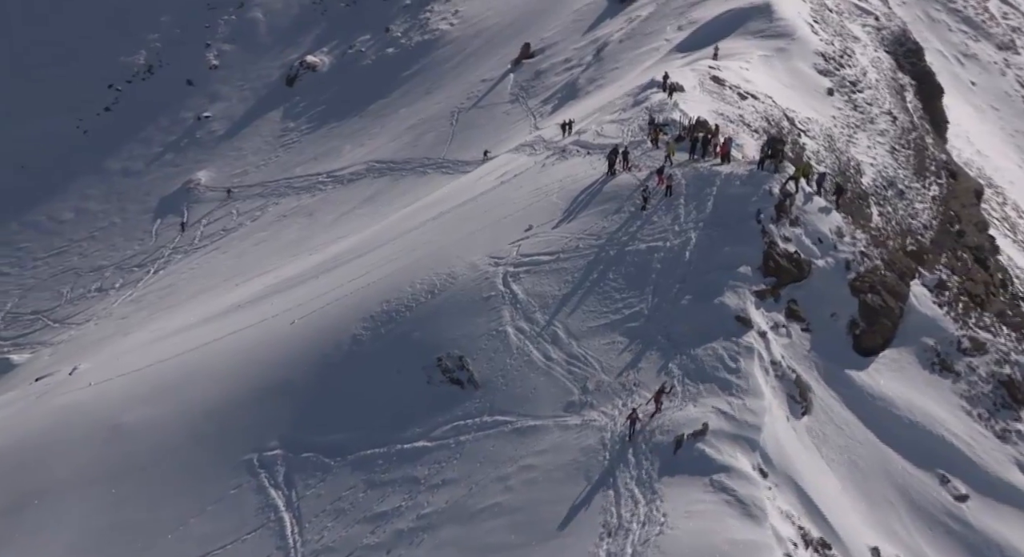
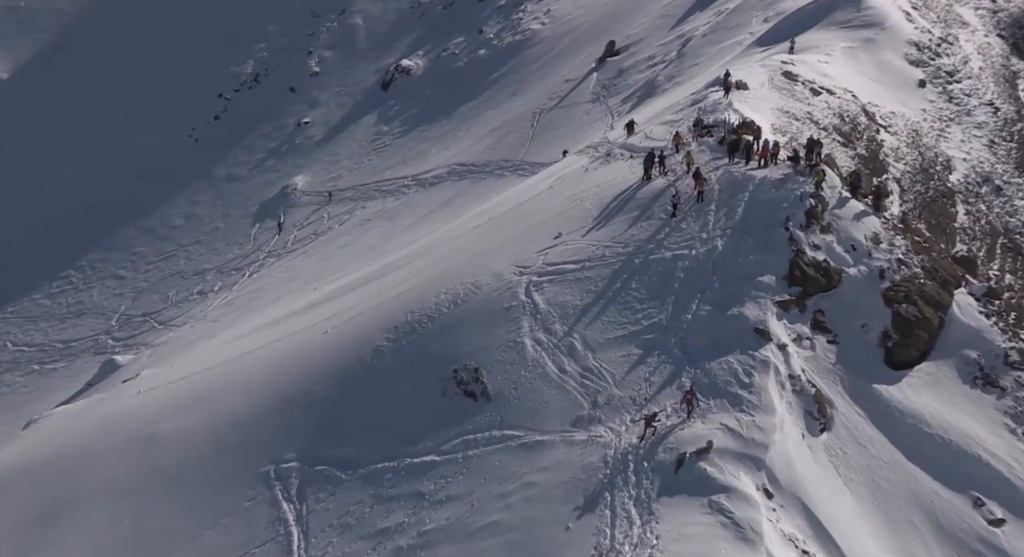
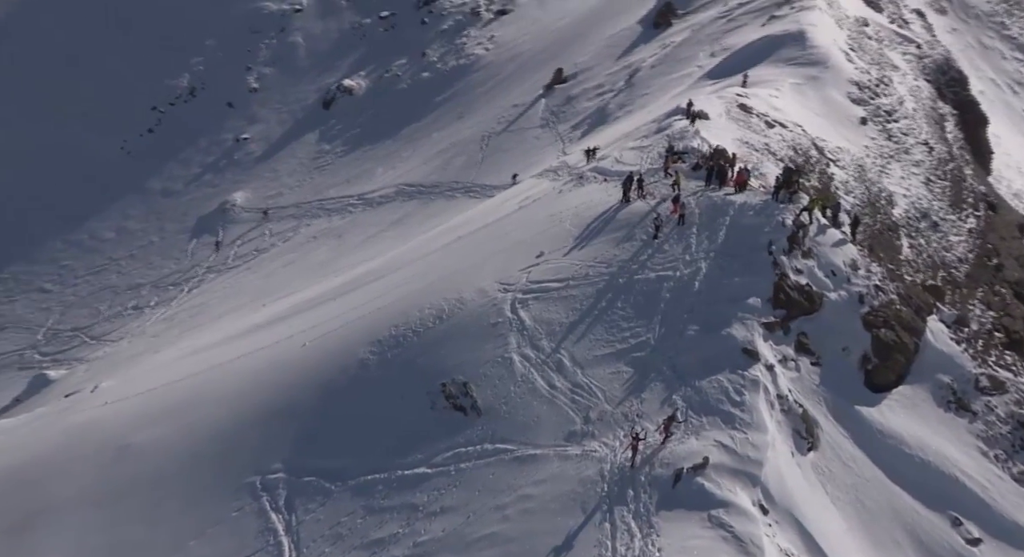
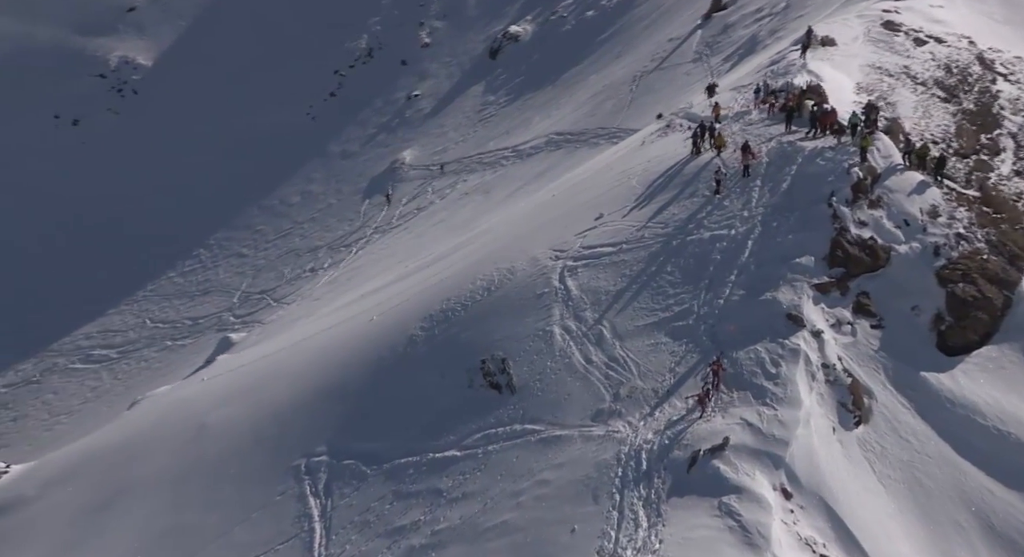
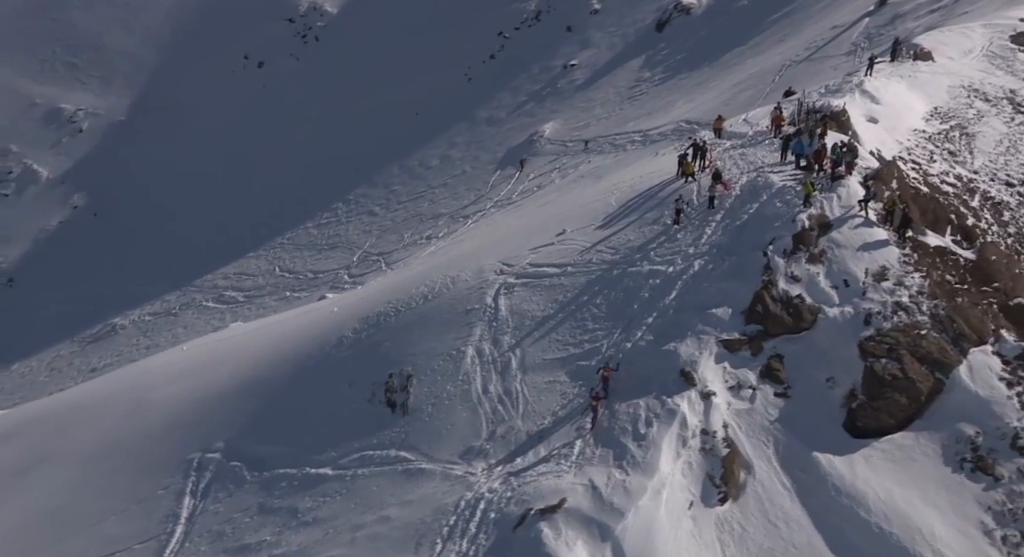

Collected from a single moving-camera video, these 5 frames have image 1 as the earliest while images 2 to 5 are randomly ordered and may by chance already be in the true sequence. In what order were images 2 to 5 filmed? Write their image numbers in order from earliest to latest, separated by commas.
3, 2, 4, 5
